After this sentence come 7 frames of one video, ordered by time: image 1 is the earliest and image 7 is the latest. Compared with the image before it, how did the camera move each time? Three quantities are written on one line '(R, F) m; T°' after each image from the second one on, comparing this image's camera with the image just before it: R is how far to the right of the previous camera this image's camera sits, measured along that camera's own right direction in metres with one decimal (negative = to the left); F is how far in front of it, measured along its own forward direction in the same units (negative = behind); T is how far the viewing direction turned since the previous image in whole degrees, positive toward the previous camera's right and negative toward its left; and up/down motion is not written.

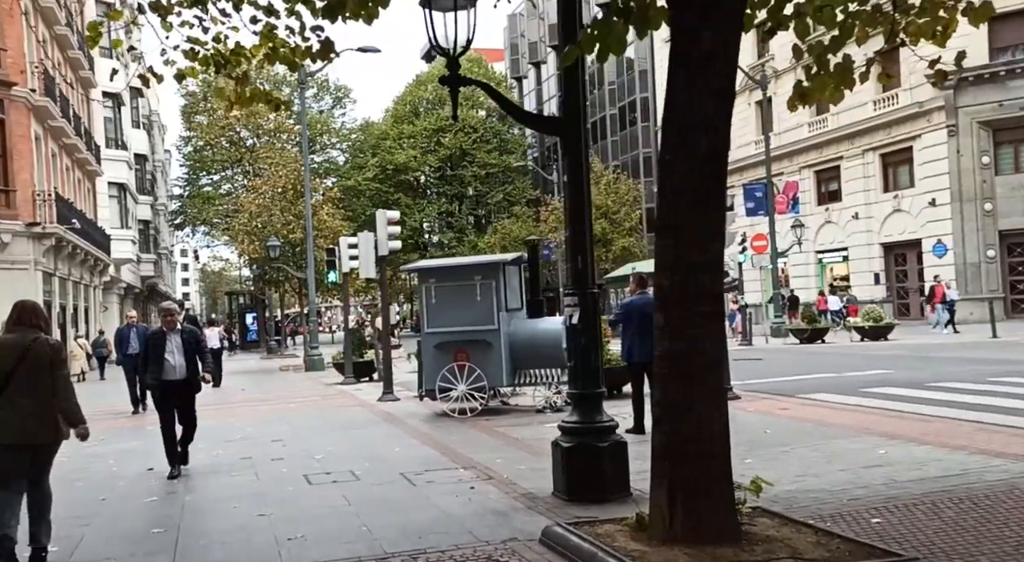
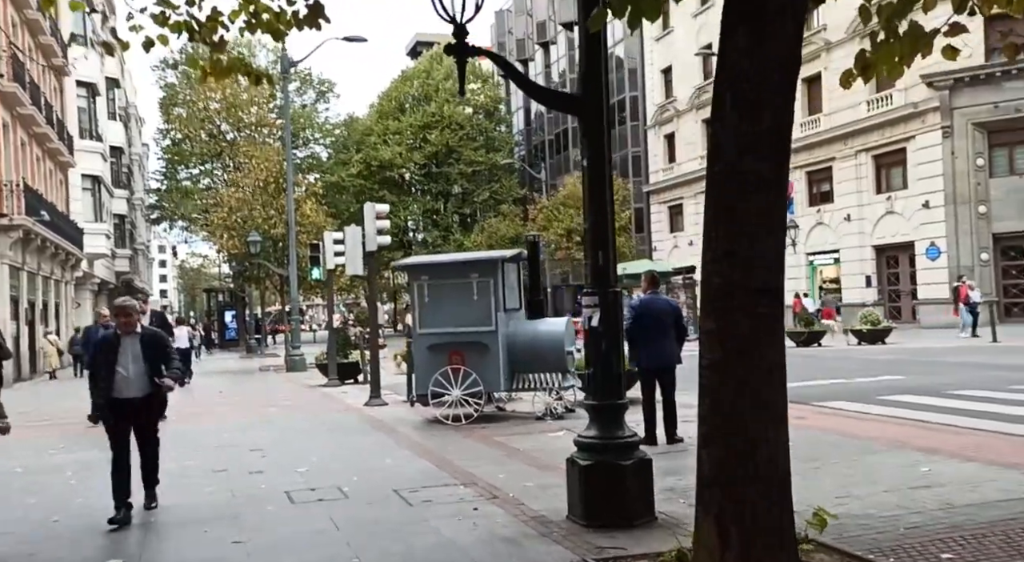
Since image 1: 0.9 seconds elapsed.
(-0.2, +0.9) m; +1°
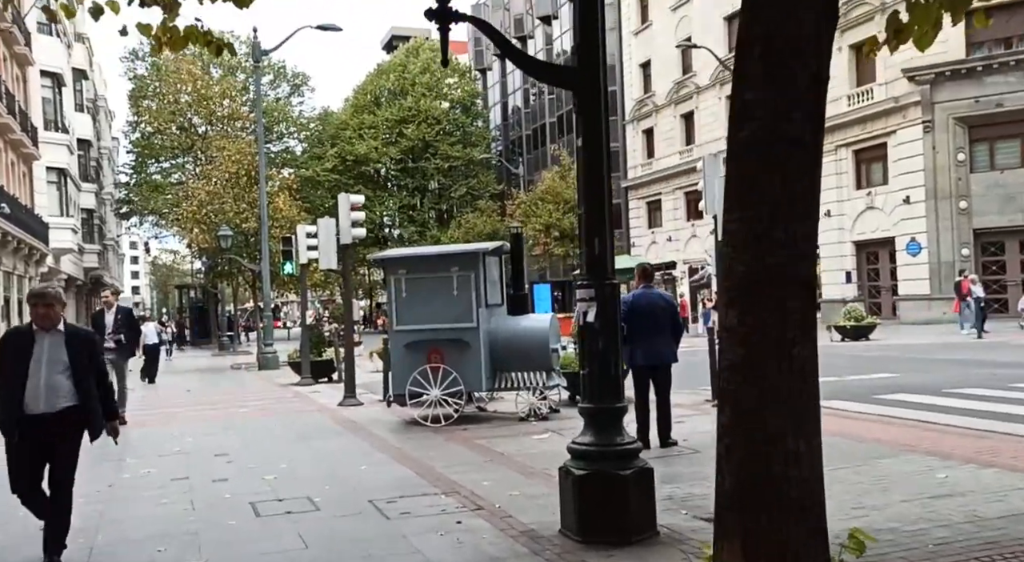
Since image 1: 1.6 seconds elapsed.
(-0.1, +0.6) m; +1°
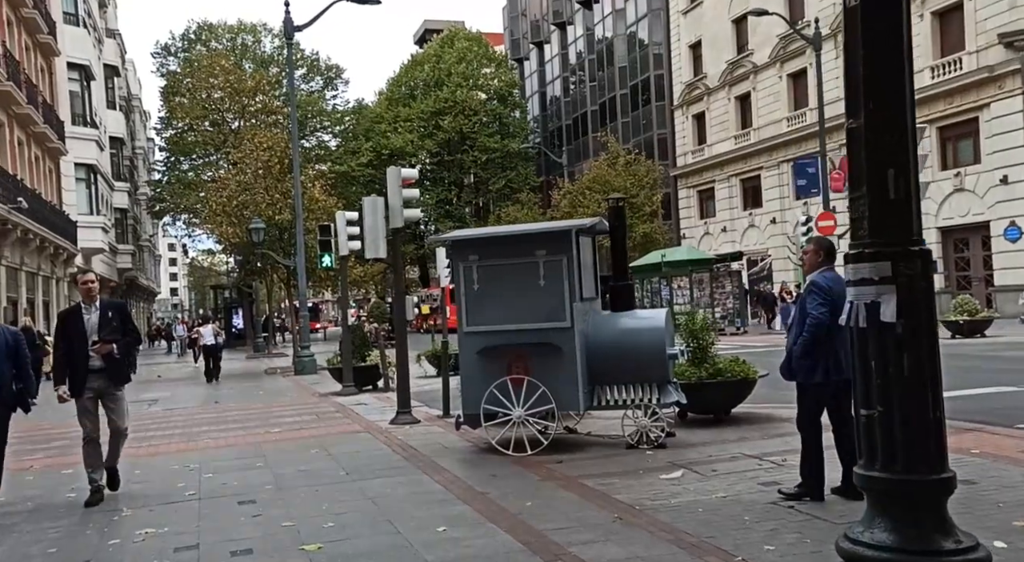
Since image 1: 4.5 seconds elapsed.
(-0.6, +2.7) m; -2°
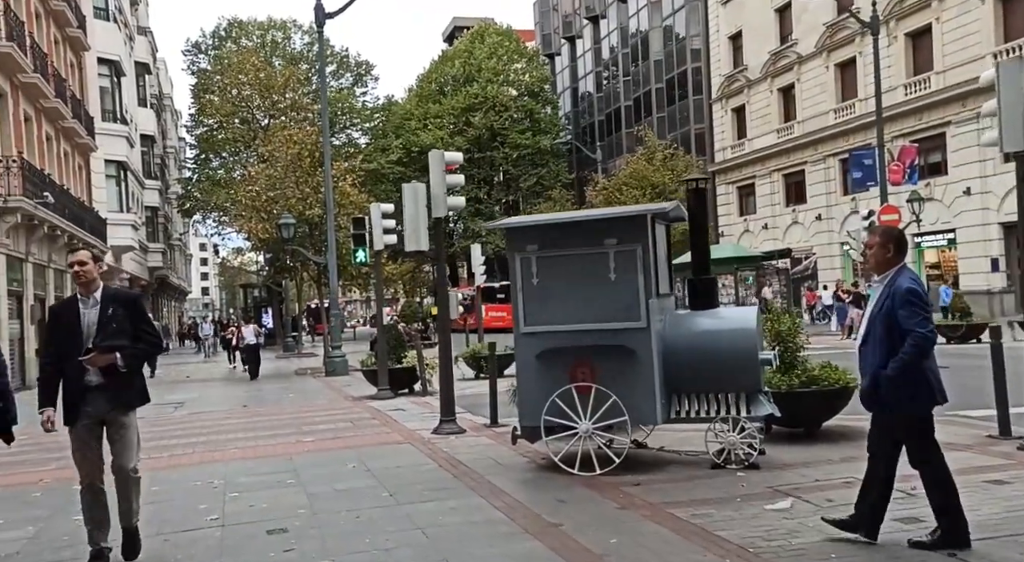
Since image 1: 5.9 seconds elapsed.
(-0.3, +1.3) m; -2°
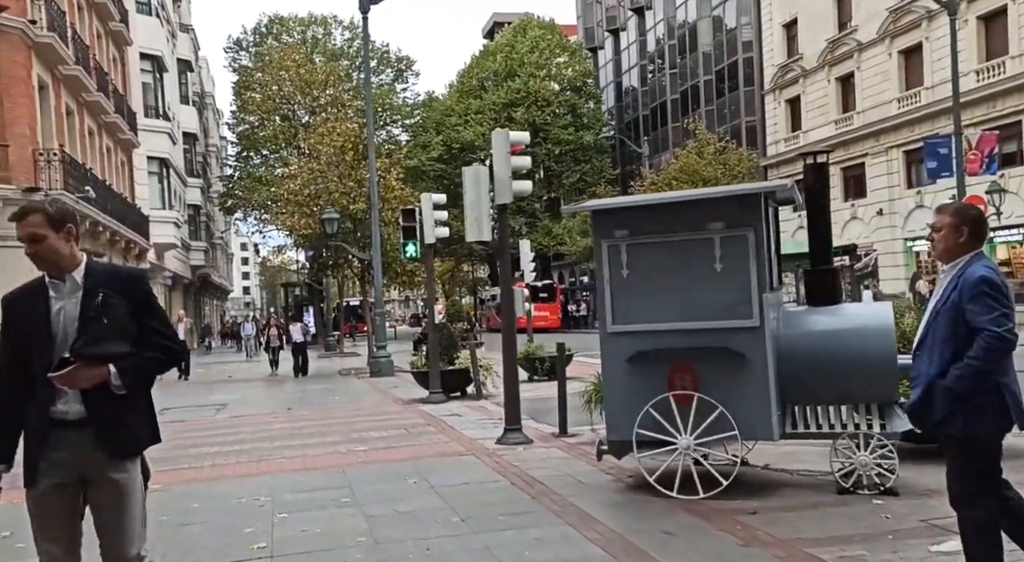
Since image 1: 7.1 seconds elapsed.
(-0.4, +1.2) m; -2°
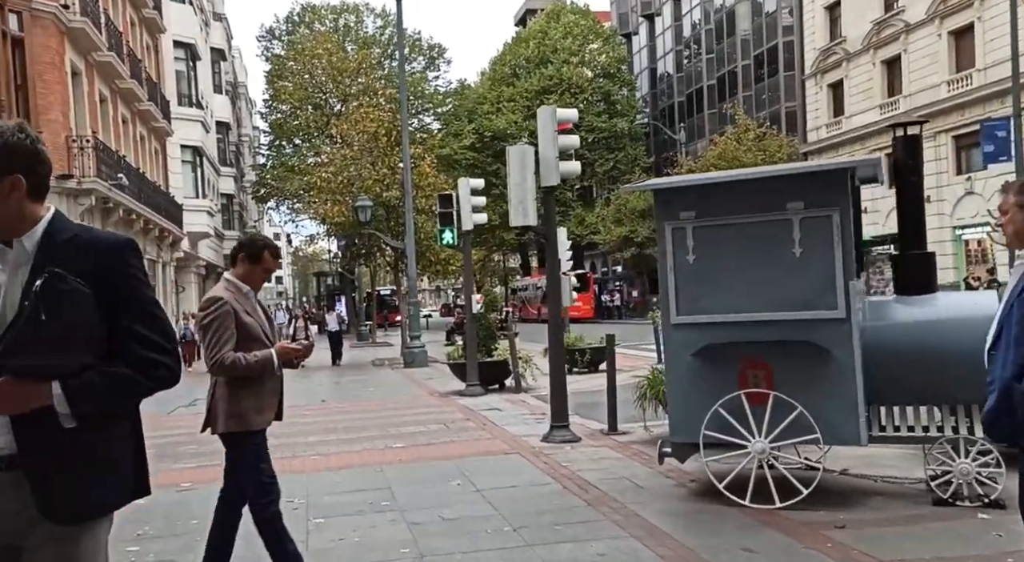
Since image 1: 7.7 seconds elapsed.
(-0.2, +0.7) m; -2°
